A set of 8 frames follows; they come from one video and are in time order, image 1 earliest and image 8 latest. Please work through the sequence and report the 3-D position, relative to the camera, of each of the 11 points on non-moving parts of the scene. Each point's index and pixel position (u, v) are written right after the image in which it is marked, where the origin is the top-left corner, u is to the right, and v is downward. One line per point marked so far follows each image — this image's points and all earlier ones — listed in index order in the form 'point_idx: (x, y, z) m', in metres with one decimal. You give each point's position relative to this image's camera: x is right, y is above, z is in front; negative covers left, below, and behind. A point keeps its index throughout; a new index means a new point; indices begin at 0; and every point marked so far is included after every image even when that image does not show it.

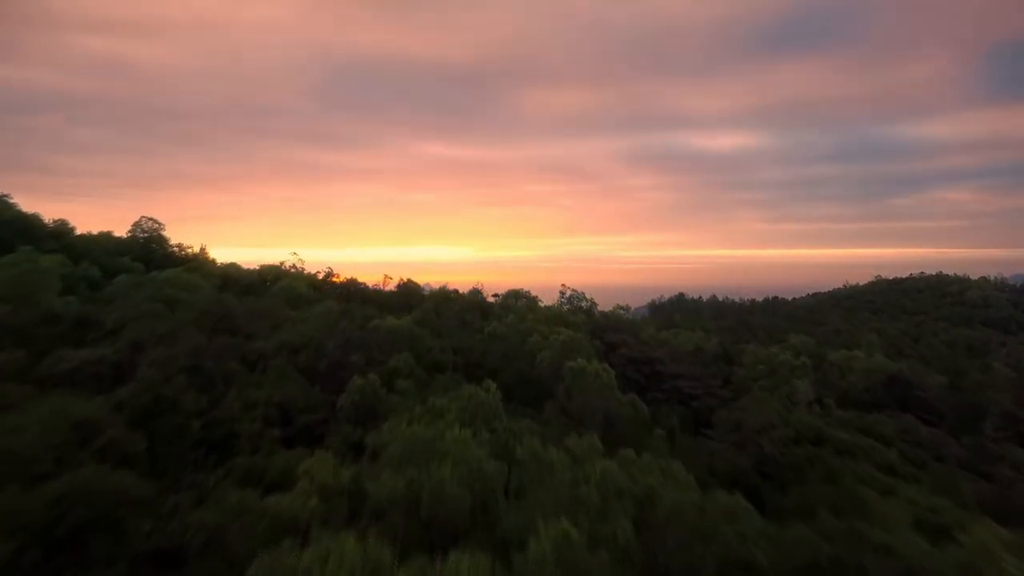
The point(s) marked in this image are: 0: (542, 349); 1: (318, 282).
0: (+0.3, -0.6, +11.0) m
1: (-2.7, +0.1, +16.8) m
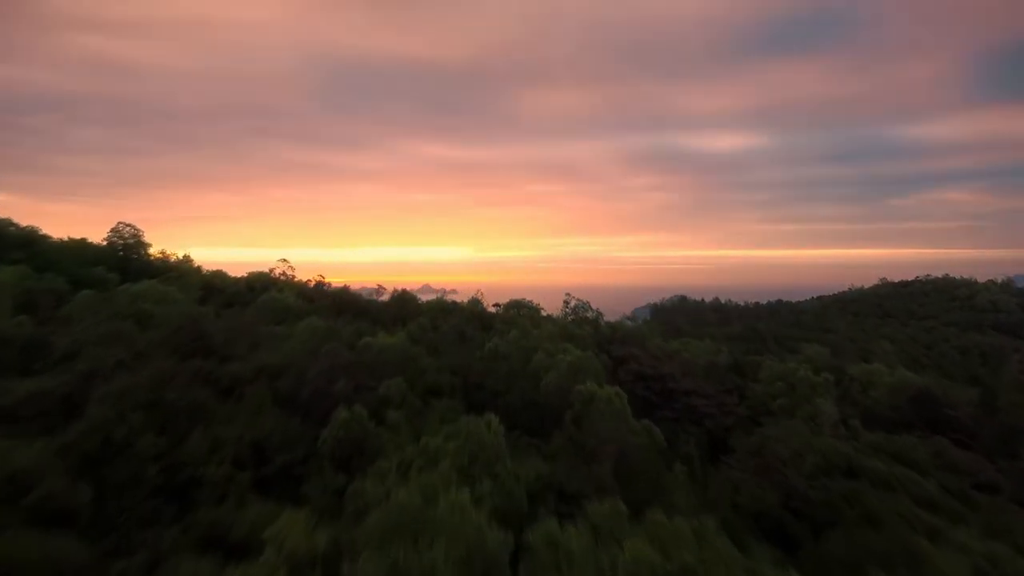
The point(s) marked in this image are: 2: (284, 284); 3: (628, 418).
0: (+0.3, -0.7, +10.1) m
1: (-2.7, 0.0, +15.9) m
2: (-3.2, +0.1, +16.6) m
3: (+0.9, -1.0, +9.1) m
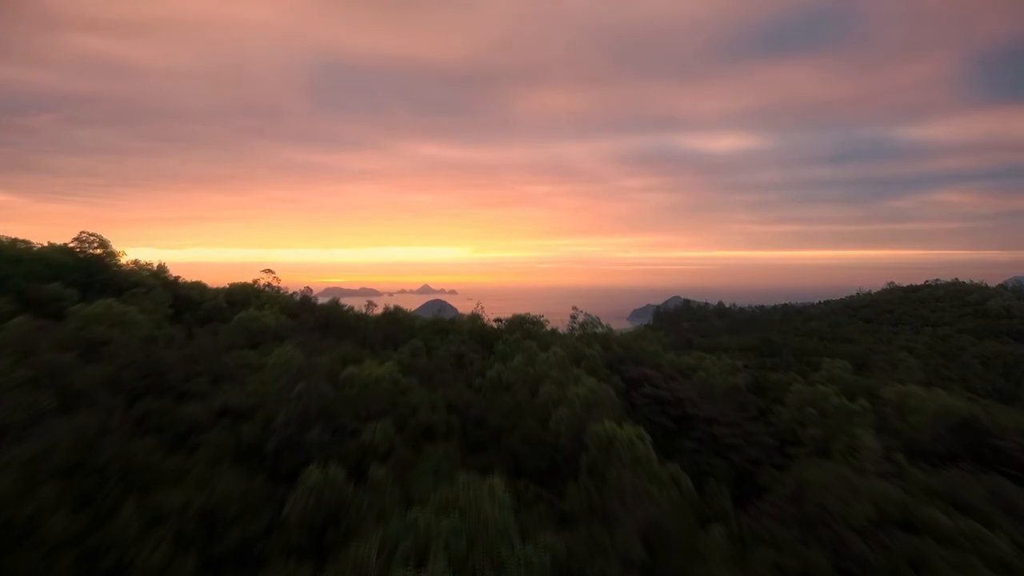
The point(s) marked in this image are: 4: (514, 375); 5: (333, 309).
0: (+0.3, -0.9, +8.9) m
1: (-2.7, -0.2, +14.6) m
2: (-3.2, -0.1, +15.3) m
3: (+0.9, -1.2, +7.8) m
4: (0.0, -0.7, +9.9) m
5: (-2.3, -0.3, +15.0) m
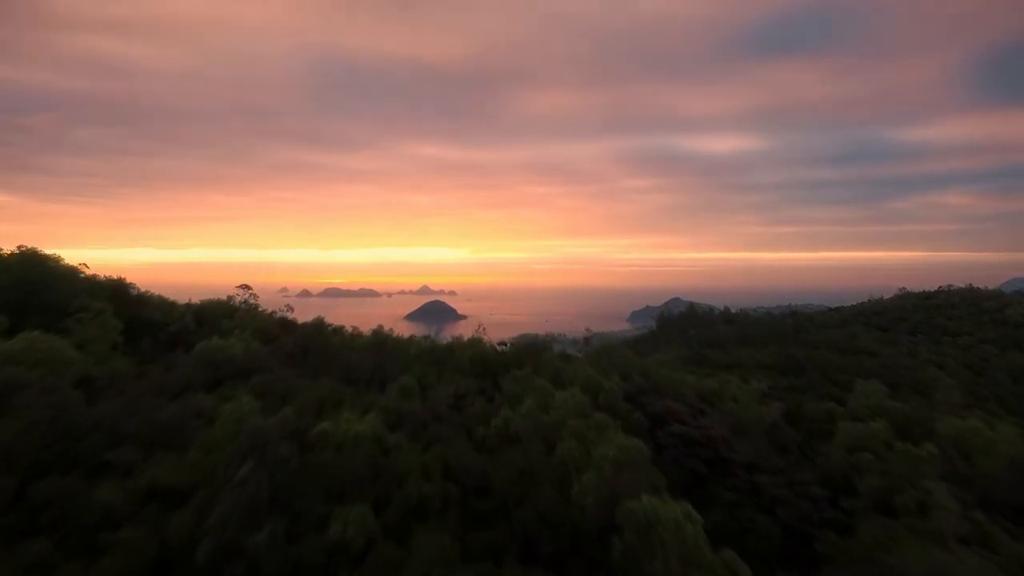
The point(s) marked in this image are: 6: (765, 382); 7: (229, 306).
0: (+0.4, -1.1, +7.2) m
1: (-2.6, -0.4, +12.9) m
2: (-3.1, -0.3, +13.6) m
3: (+1.0, -1.4, +6.1) m
4: (+0.1, -0.9, +8.2) m
5: (-2.2, -0.6, +13.3) m
6: (+4.0, -1.5, +18.6) m
7: (-3.4, -0.2, +14.1) m
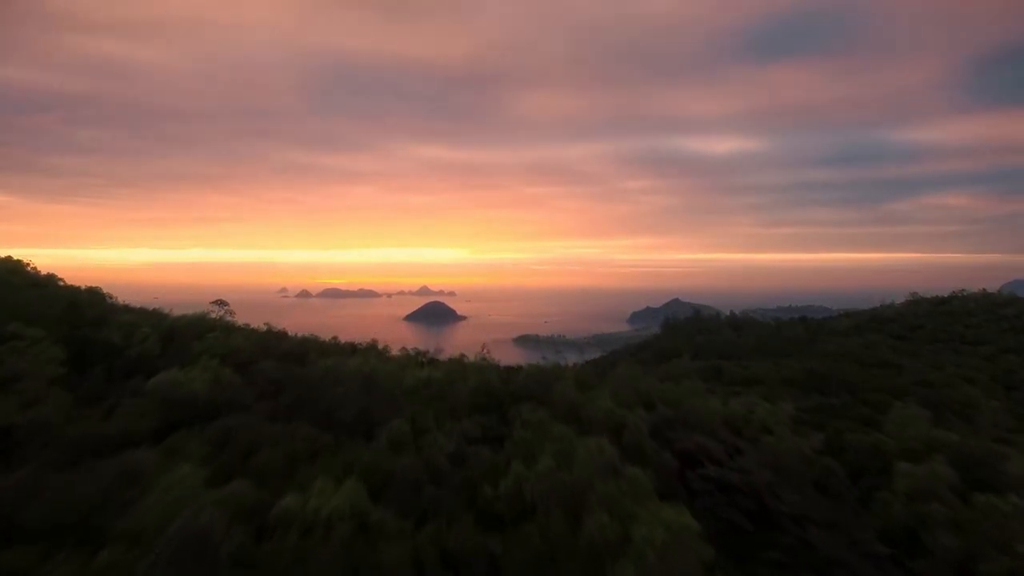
0: (+0.5, -1.3, +5.6) m
1: (-2.5, -0.6, +11.4) m
2: (-3.0, -0.5, +12.1) m
3: (+1.1, -1.6, +4.6) m
4: (+0.2, -1.1, +6.7) m
5: (-2.1, -0.7, +11.7) m
6: (+4.1, -1.7, +17.1) m
7: (-3.3, -0.4, +12.6) m
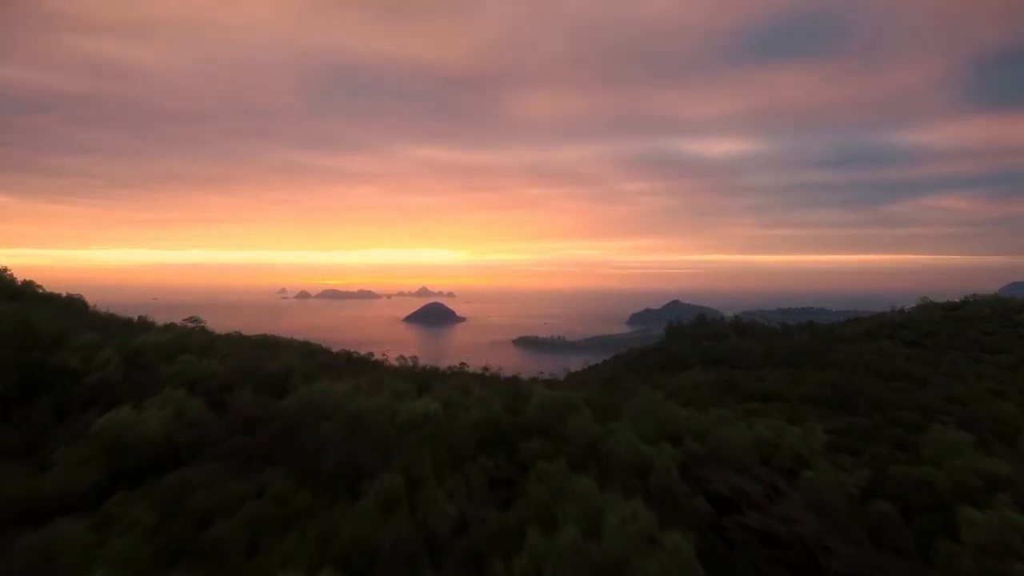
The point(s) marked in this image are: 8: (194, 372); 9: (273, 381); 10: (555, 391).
0: (+0.6, -1.4, +4.3) m
1: (-2.5, -0.7, +10.1) m
2: (-2.9, -0.7, +10.8) m
3: (+1.2, -1.7, +3.3) m
4: (+0.3, -1.3, +5.4) m
5: (-2.1, -0.9, +10.4) m
6: (+4.1, -1.8, +15.8) m
7: (-3.2, -0.6, +11.3) m
8: (-2.7, -0.7, +10.0) m
9: (-2.2, -0.8, +10.6) m
10: (+0.4, -0.9, +11.8) m
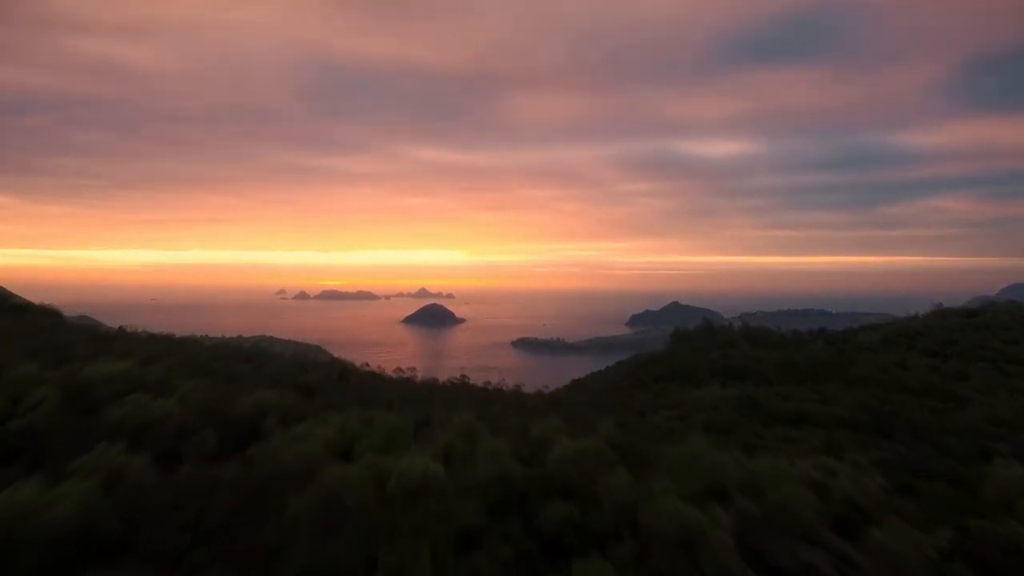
0: (+0.7, -1.6, +2.6) m
1: (-2.3, -0.9, +8.4) m
2: (-2.8, -0.8, +9.1) m
3: (+1.3, -1.9, +1.6) m
4: (+0.4, -1.4, +3.7) m
5: (-2.0, -1.1, +8.7) m
6: (+4.2, -2.0, +14.1) m
7: (-3.1, -0.8, +9.6) m
8: (-2.6, -0.9, +8.3) m
9: (-2.0, -1.0, +8.9) m
10: (+0.5, -1.1, +10.1) m
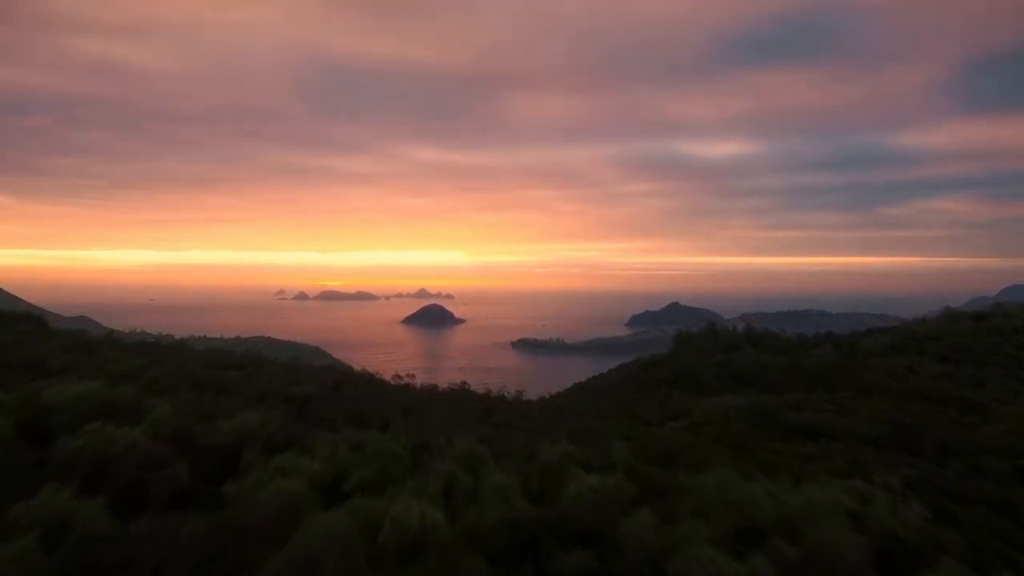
0: (+0.7, -1.7, +1.7) m
1: (-2.3, -1.0, +7.4) m
2: (-2.8, -0.9, +8.1) m
3: (+1.3, -2.0, +0.7) m
4: (+0.4, -1.6, +2.7) m
5: (-1.9, -1.2, +7.8) m
6: (+4.3, -2.1, +13.1) m
7: (-3.1, -0.9, +8.6) m
8: (-2.5, -1.0, +7.4) m
9: (-2.0, -1.1, +7.9) m
10: (+0.6, -1.2, +9.1) m
